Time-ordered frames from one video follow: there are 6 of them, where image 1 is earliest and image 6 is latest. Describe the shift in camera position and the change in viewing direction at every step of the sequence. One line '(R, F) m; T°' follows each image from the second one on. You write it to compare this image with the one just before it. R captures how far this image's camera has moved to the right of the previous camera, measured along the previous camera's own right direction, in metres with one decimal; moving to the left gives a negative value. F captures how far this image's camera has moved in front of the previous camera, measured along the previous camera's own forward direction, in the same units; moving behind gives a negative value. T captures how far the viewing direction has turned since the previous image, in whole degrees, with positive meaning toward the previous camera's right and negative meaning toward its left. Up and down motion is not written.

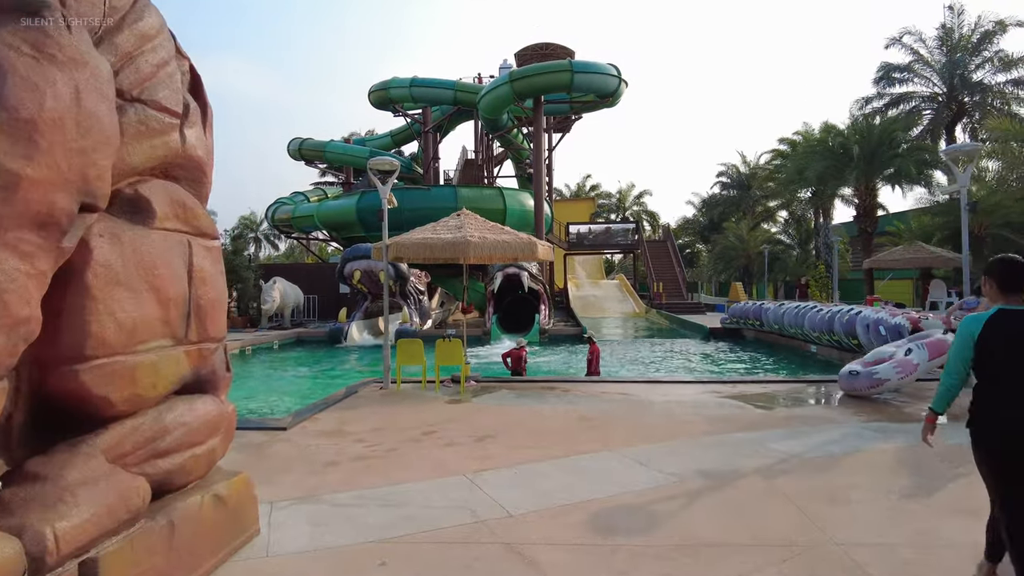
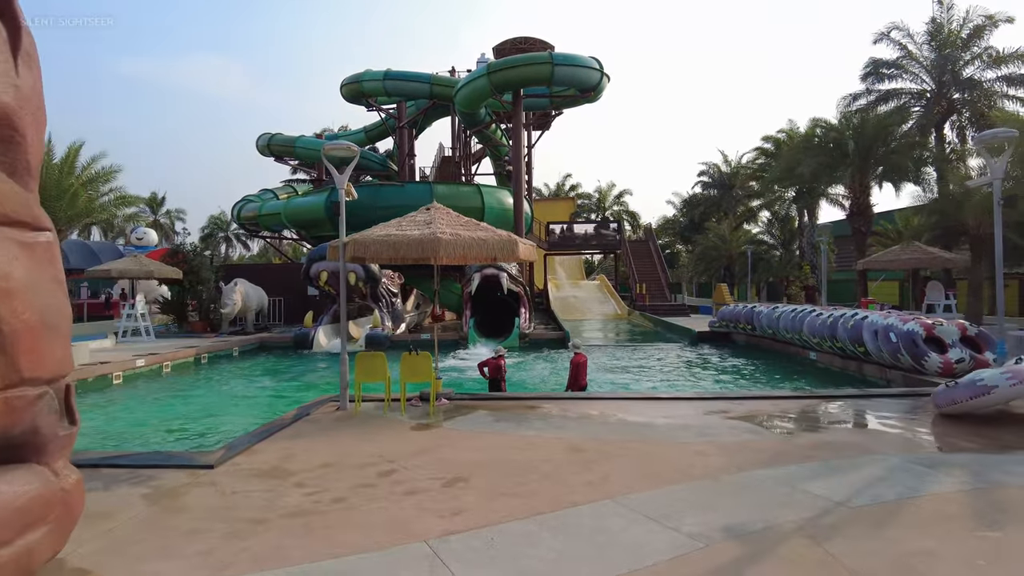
(0.0, +1.0) m; +2°
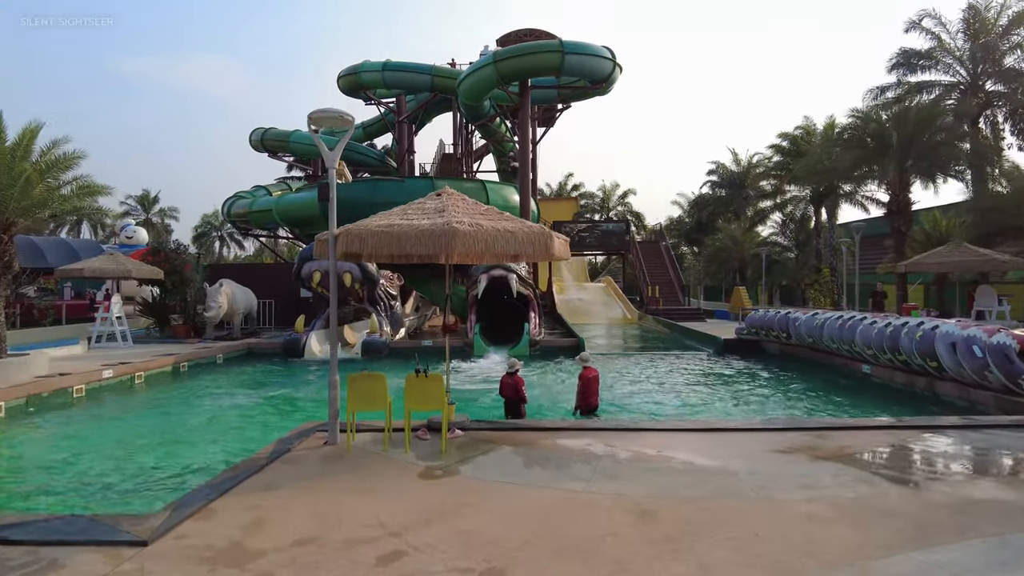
(-0.3, +1.3) m; 0°
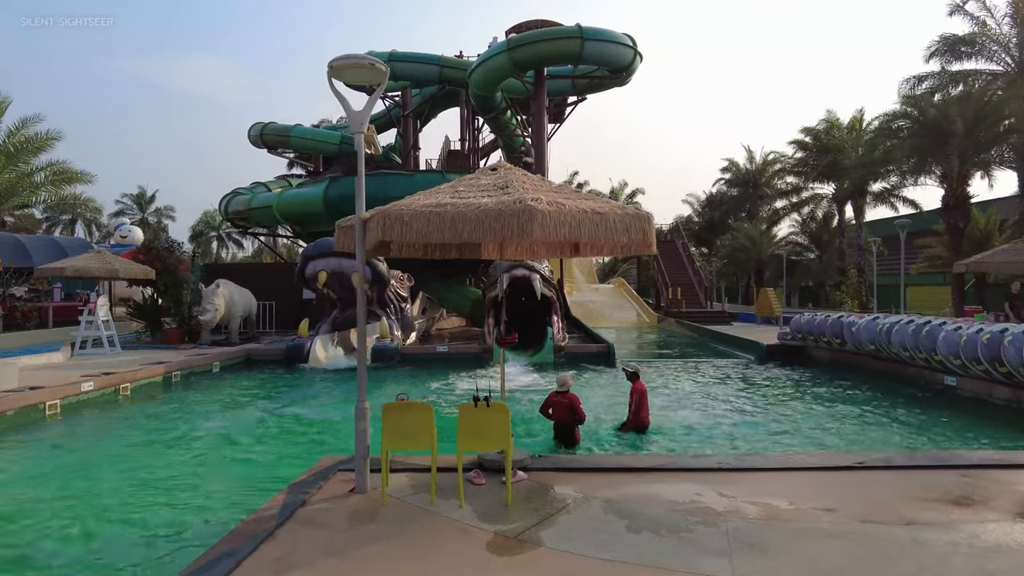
(-0.5, +1.2) m; 0°
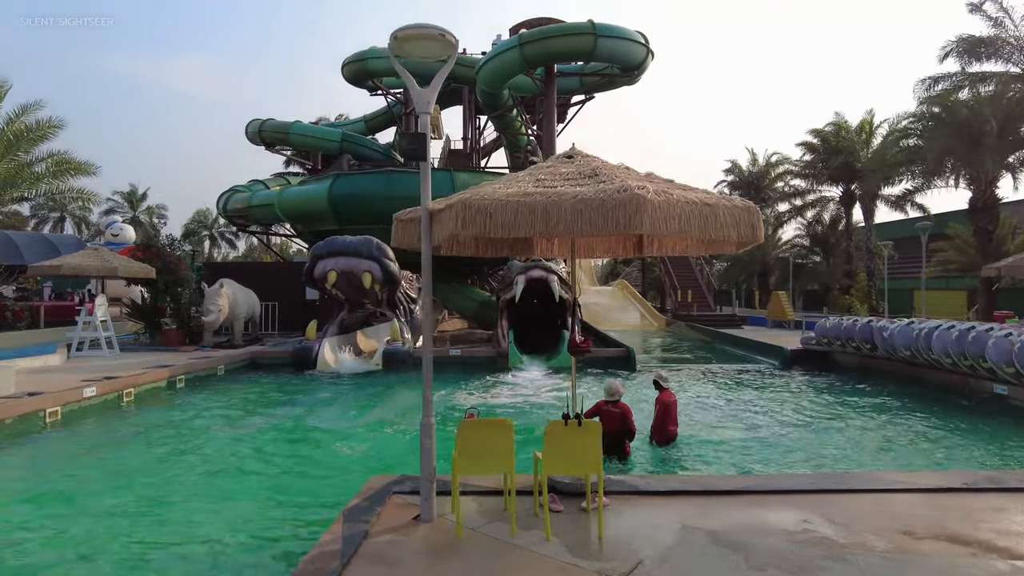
(-0.5, +0.5) m; +1°
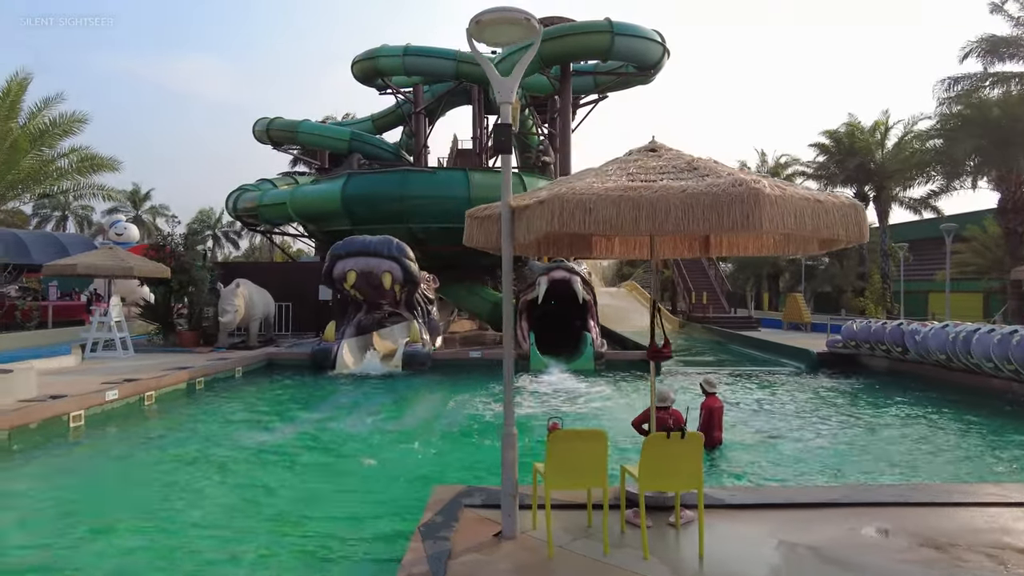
(-0.5, +0.2) m; 0°
